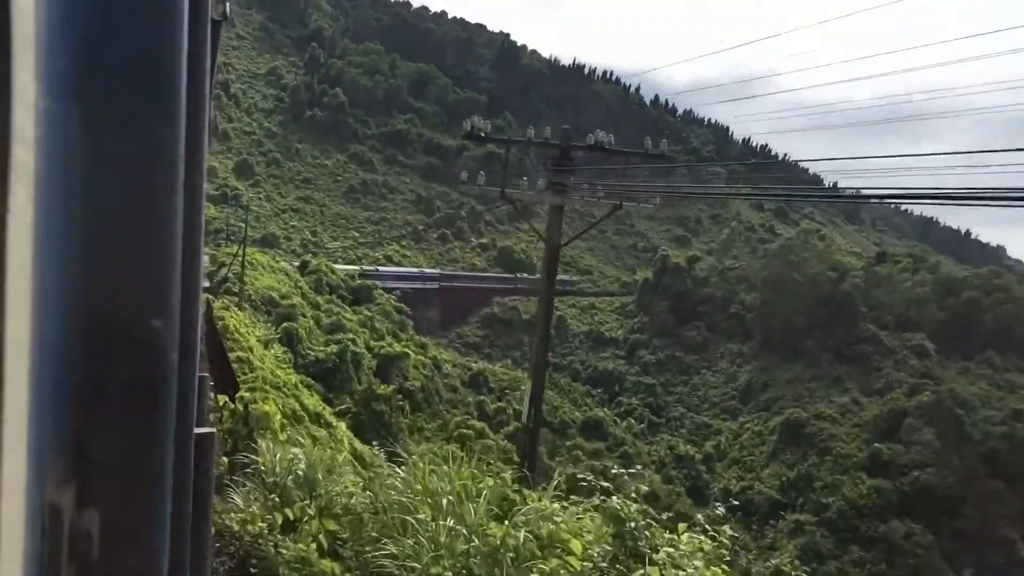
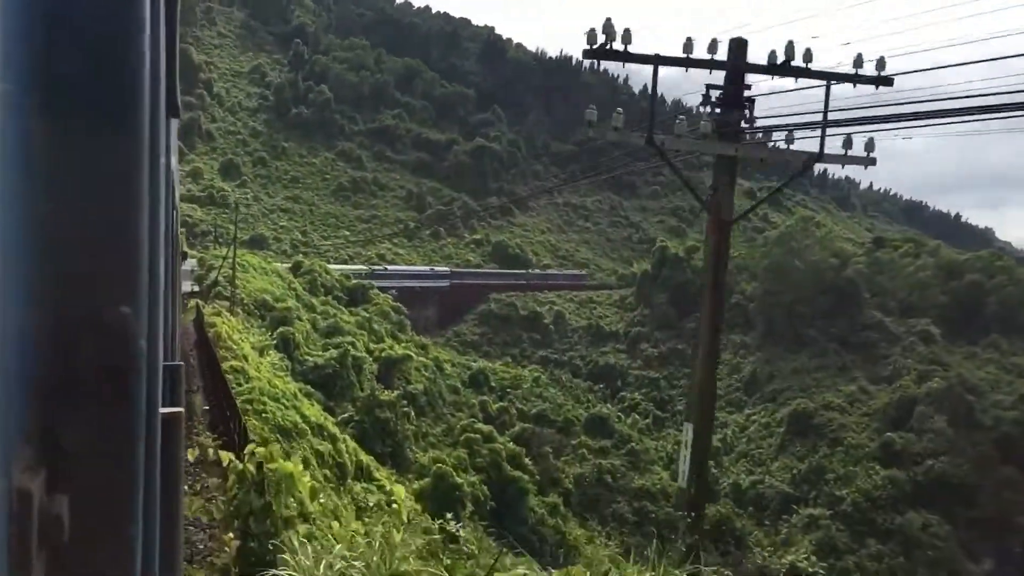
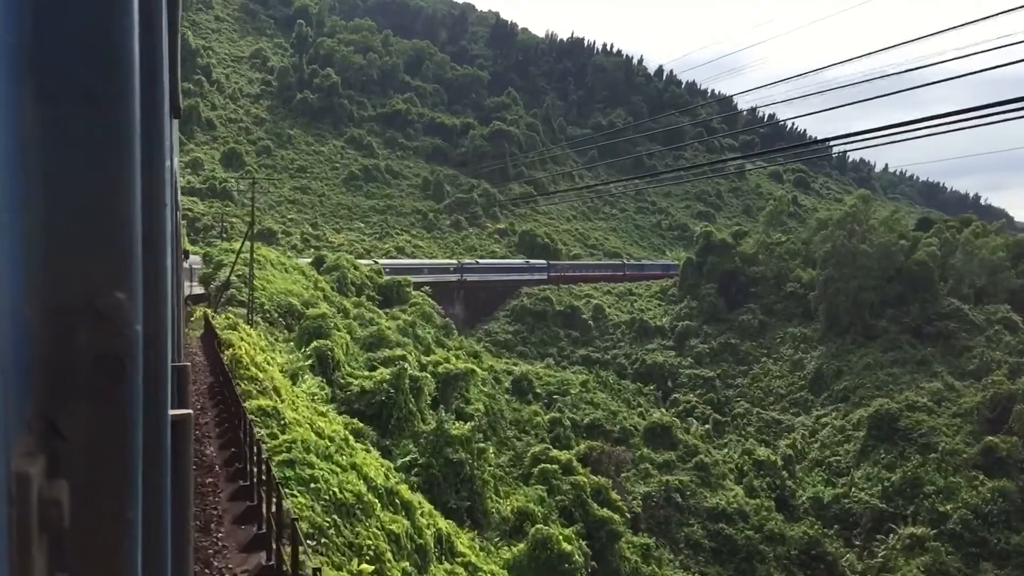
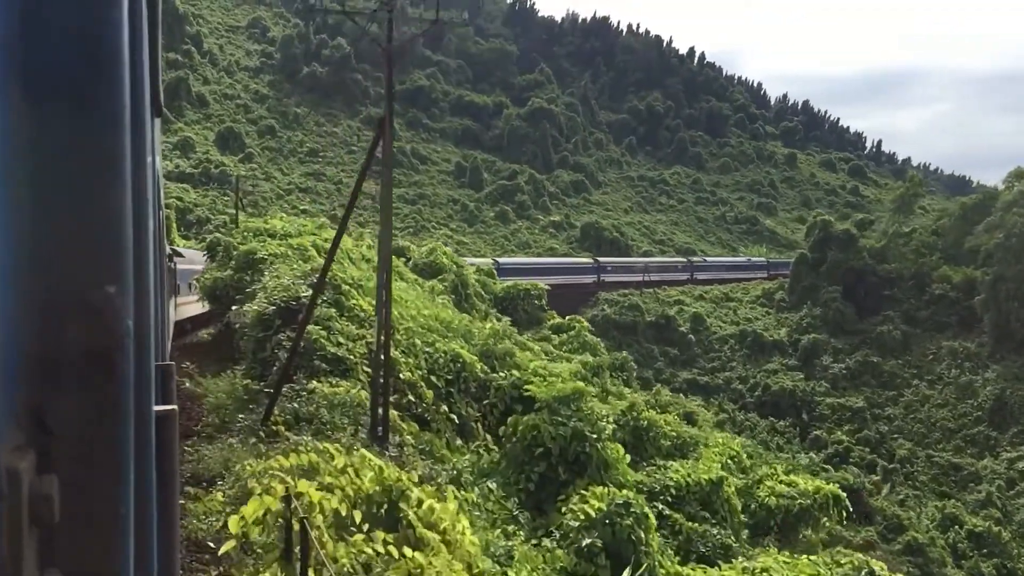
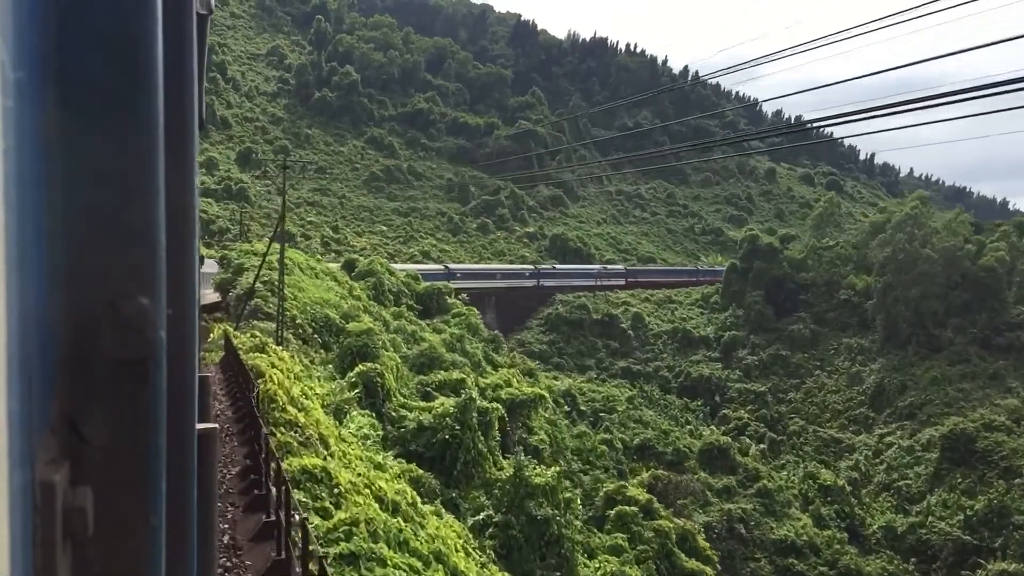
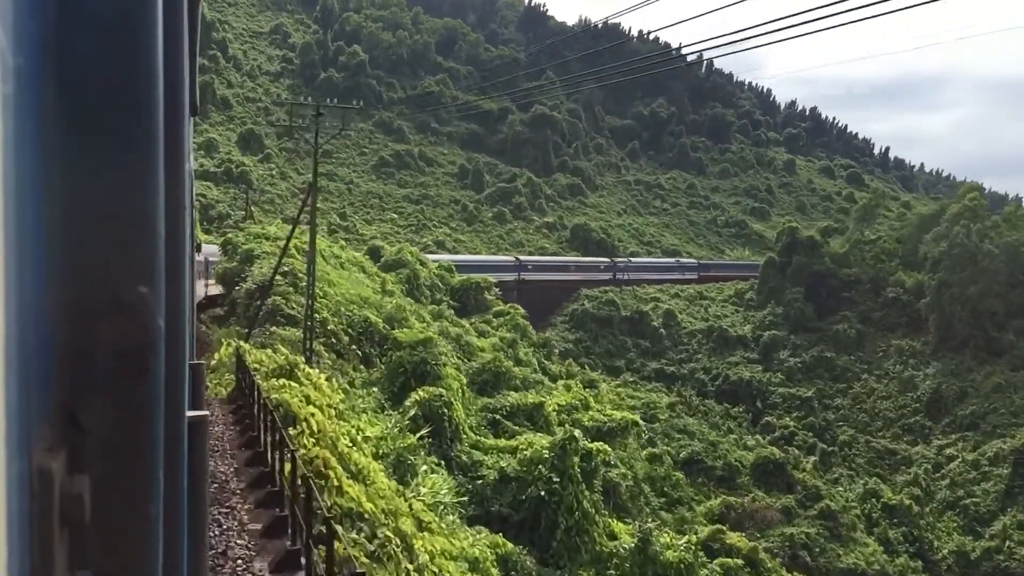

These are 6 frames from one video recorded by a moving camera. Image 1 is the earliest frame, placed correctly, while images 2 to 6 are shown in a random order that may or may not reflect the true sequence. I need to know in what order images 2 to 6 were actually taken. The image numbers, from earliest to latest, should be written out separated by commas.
2, 3, 5, 6, 4
